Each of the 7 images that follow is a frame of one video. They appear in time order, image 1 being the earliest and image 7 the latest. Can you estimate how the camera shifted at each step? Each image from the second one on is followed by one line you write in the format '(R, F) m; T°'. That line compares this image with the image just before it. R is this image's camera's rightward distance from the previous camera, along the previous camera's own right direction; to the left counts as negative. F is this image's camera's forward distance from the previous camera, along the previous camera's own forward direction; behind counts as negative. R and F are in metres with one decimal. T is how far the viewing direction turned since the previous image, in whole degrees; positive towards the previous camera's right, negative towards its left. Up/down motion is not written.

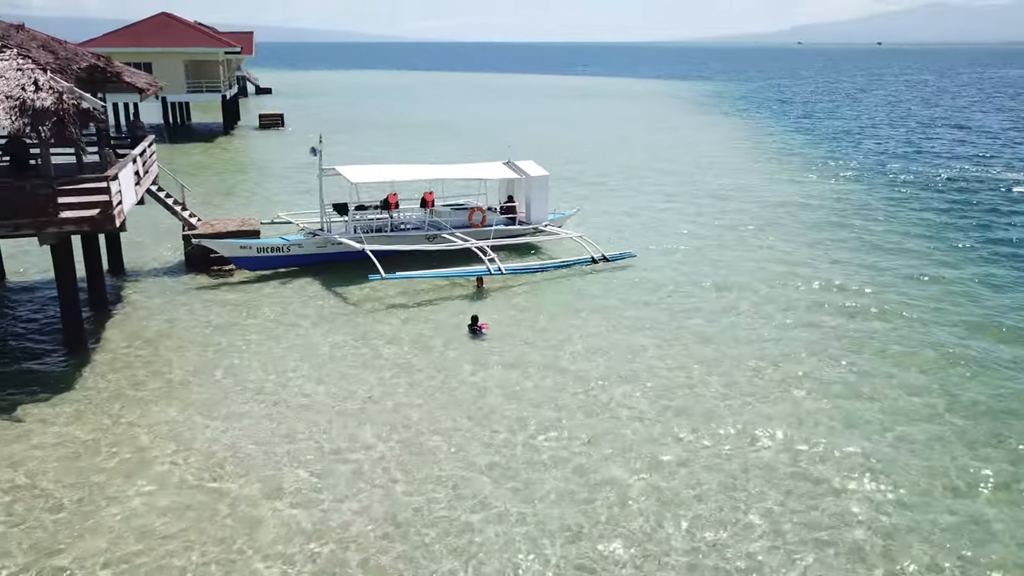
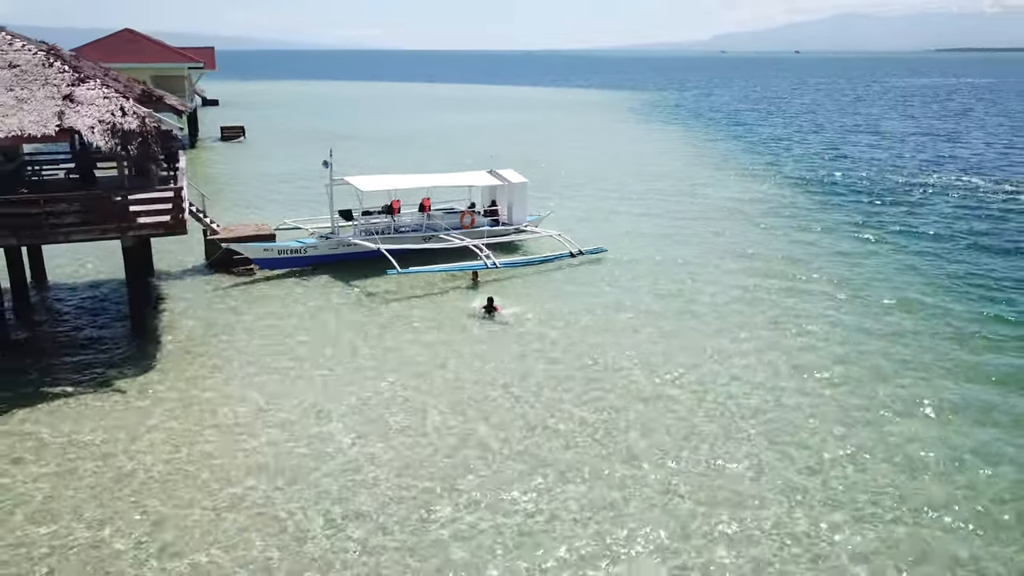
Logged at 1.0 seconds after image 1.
(-1.9, -3.2) m; +5°
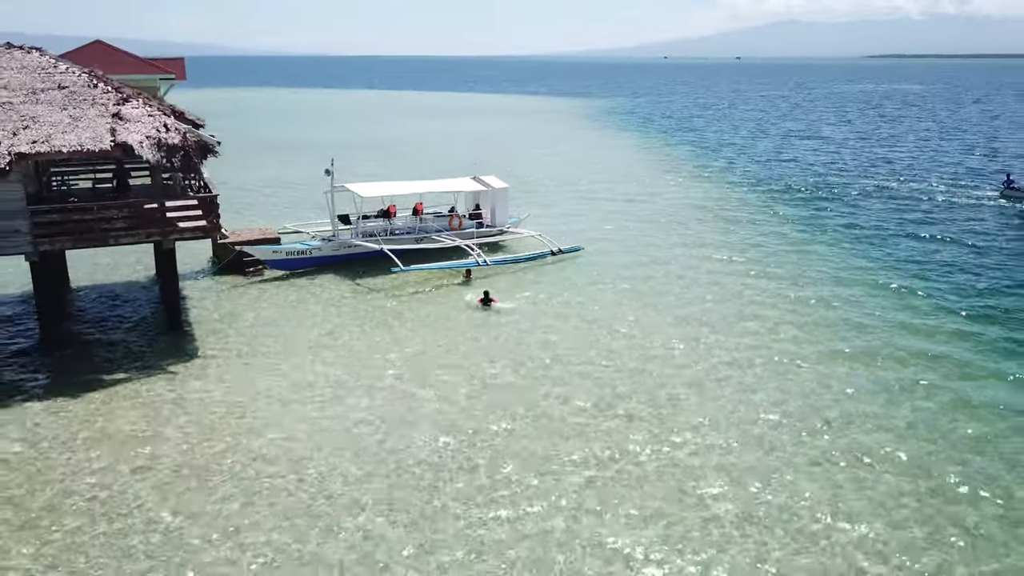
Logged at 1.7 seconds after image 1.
(-1.3, -2.6) m; +3°
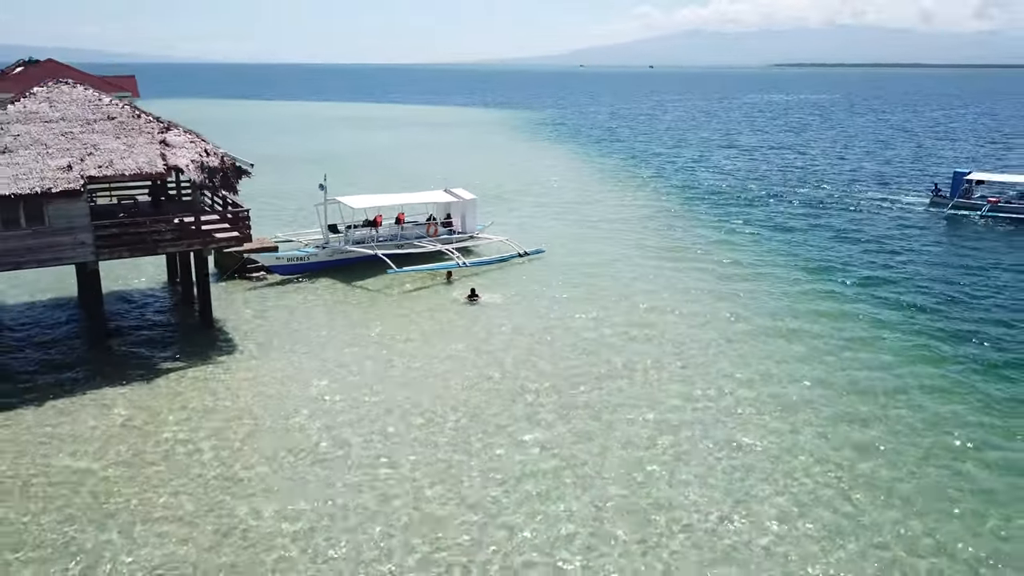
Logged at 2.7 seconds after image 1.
(-2.1, -3.9) m; +5°
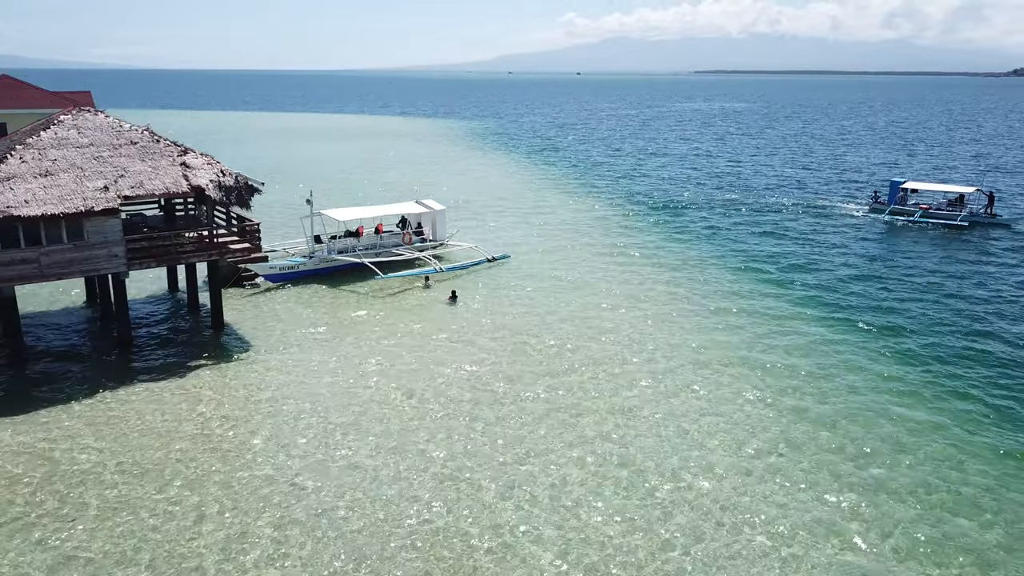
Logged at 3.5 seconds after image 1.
(-1.7, -3.4) m; +5°
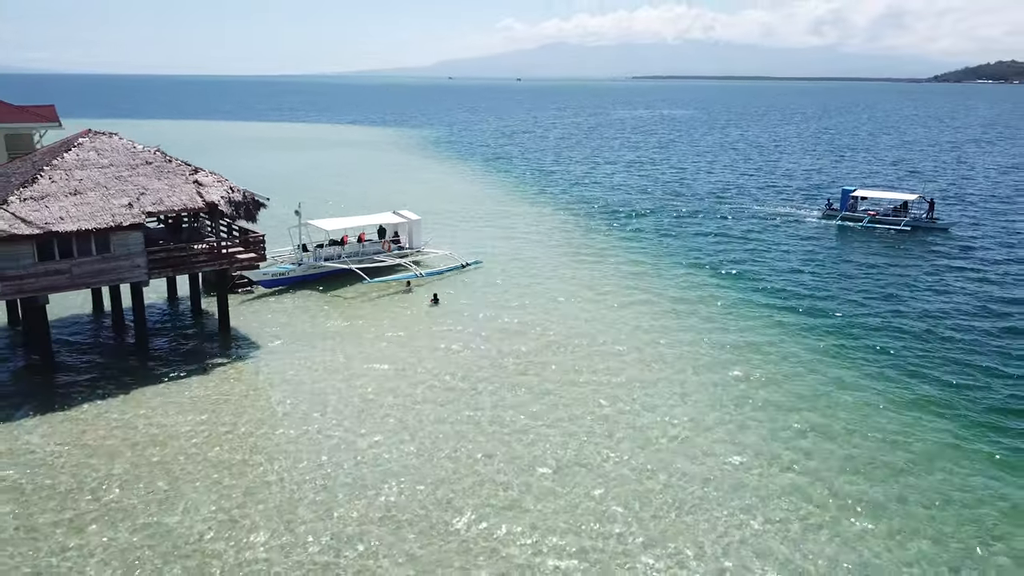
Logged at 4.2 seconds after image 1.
(-1.4, -3.2) m; +4°
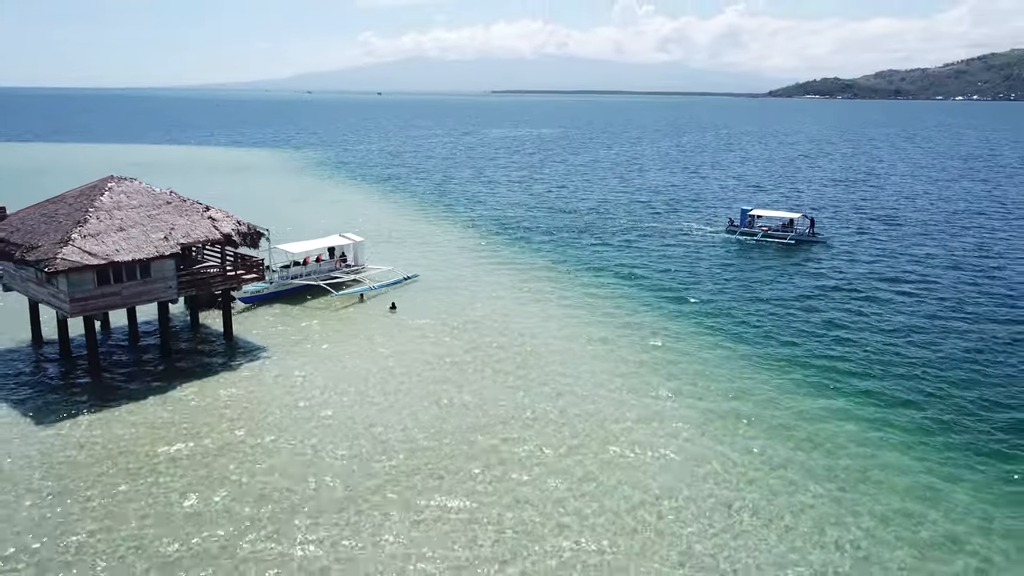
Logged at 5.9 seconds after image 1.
(-3.8, -8.1) m; +9°
